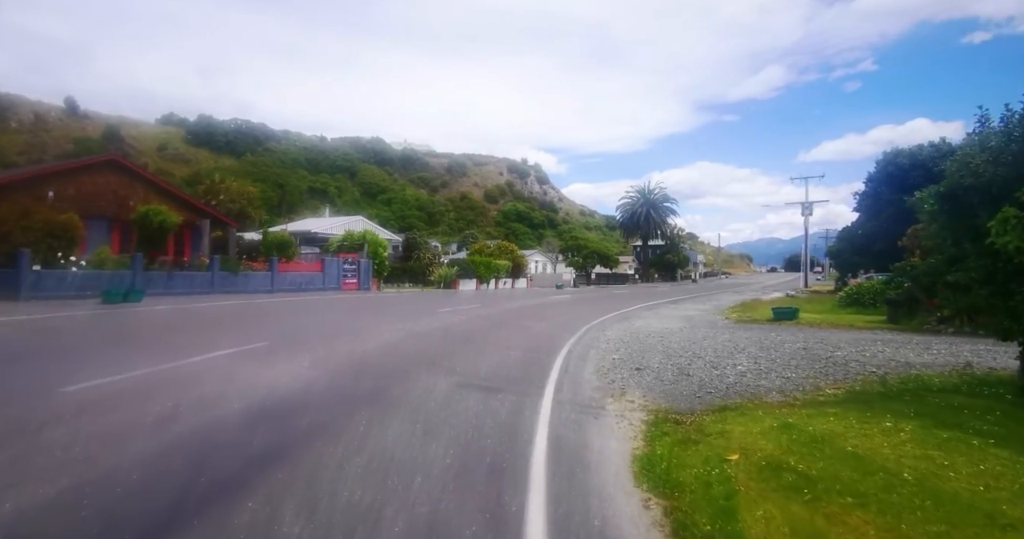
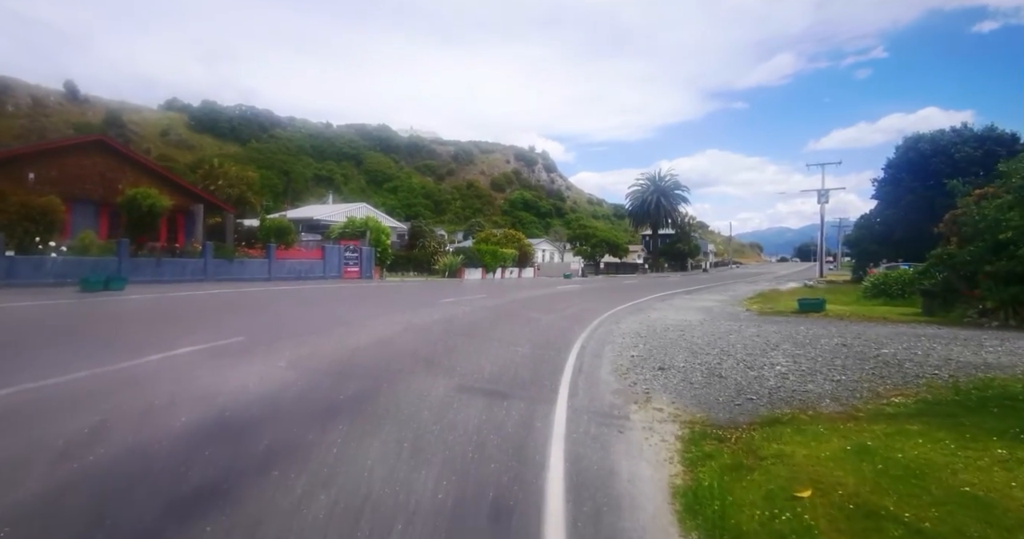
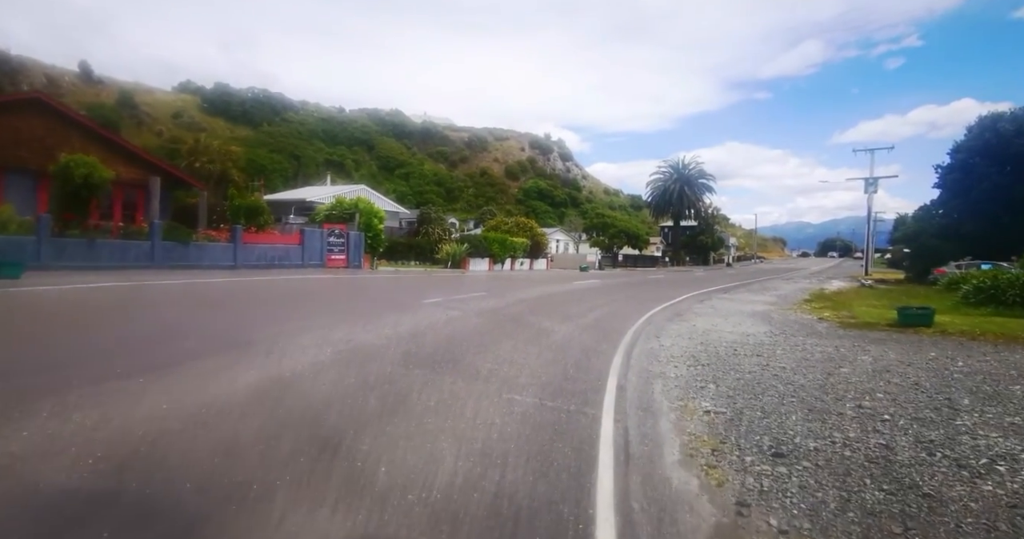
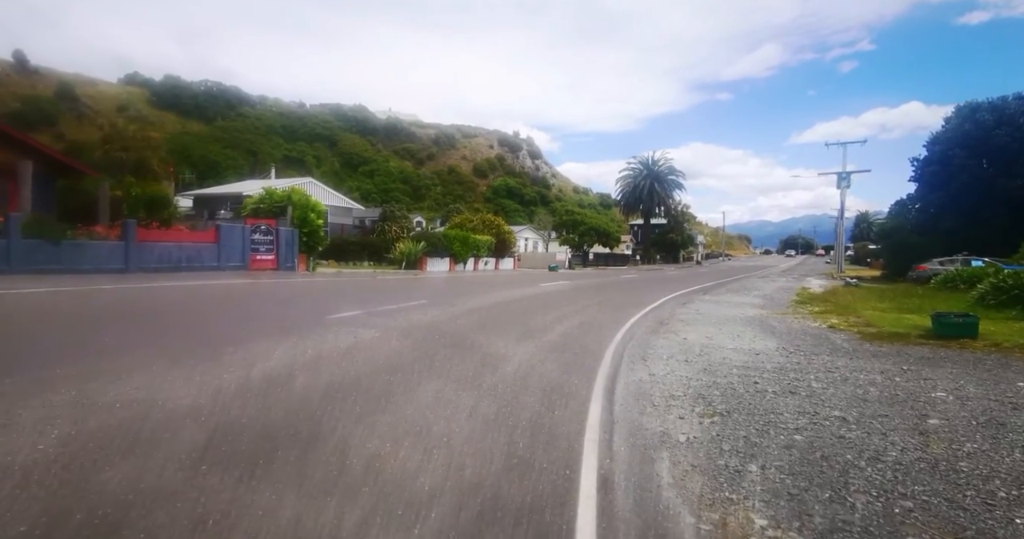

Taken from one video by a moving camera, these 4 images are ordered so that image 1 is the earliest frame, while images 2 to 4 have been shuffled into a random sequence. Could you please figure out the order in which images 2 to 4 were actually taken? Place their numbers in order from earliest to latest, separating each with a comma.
2, 3, 4
